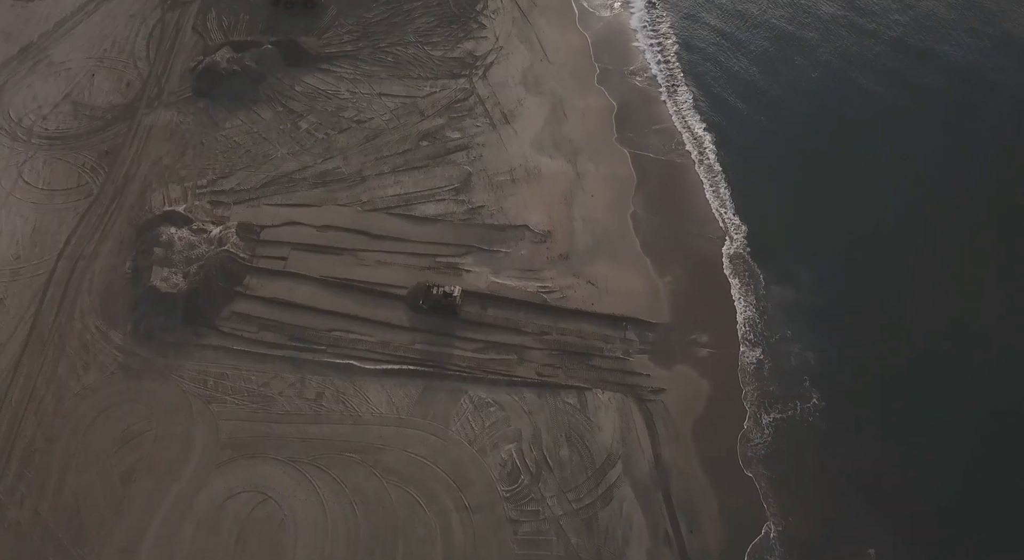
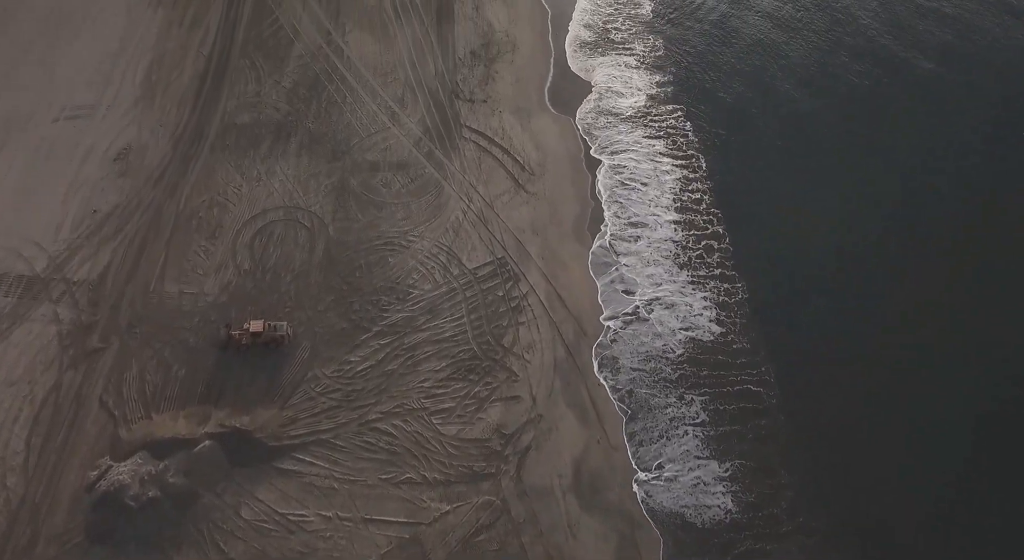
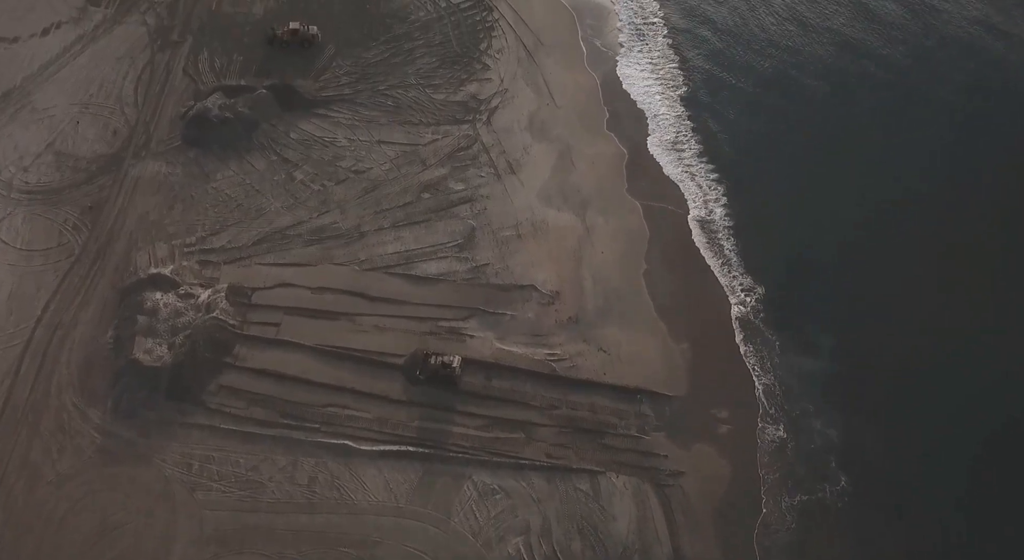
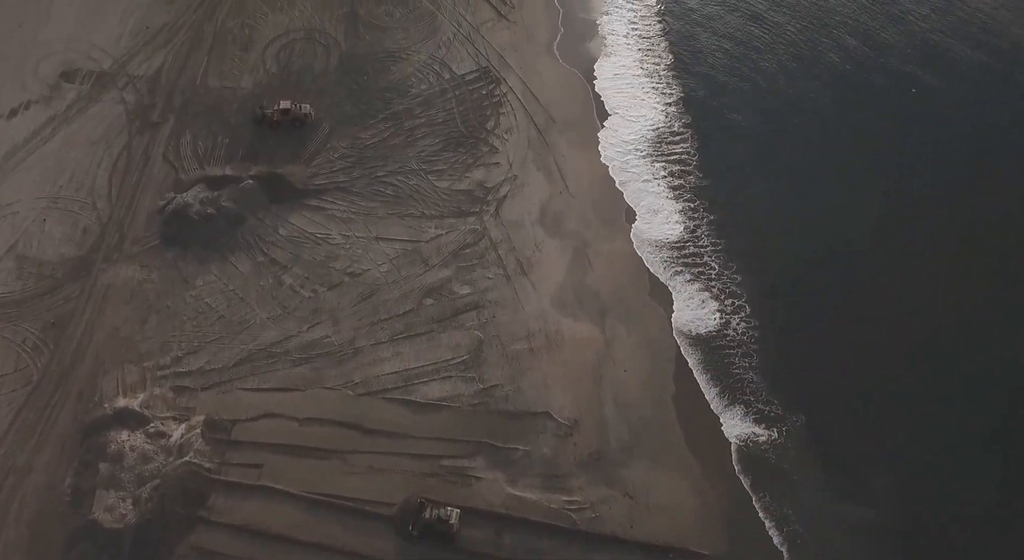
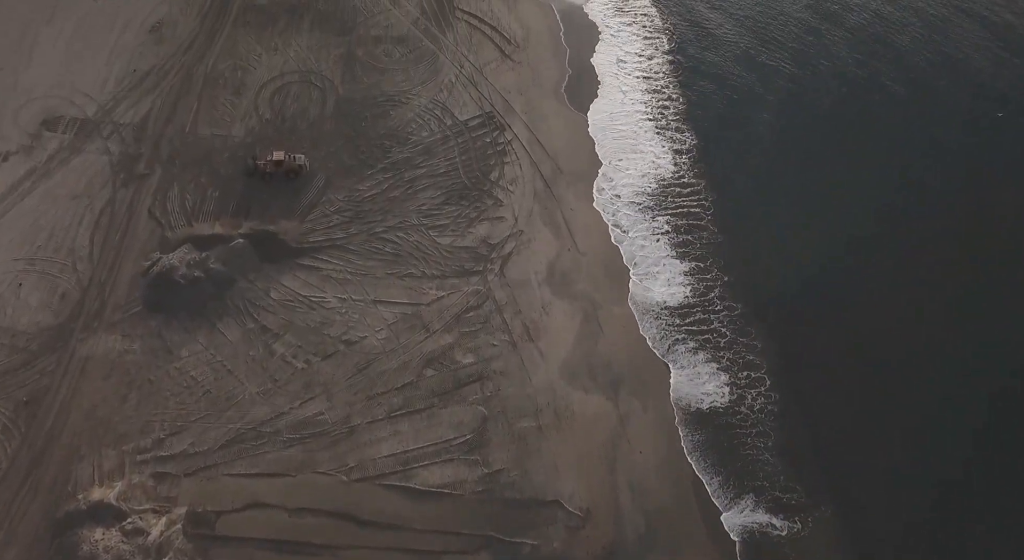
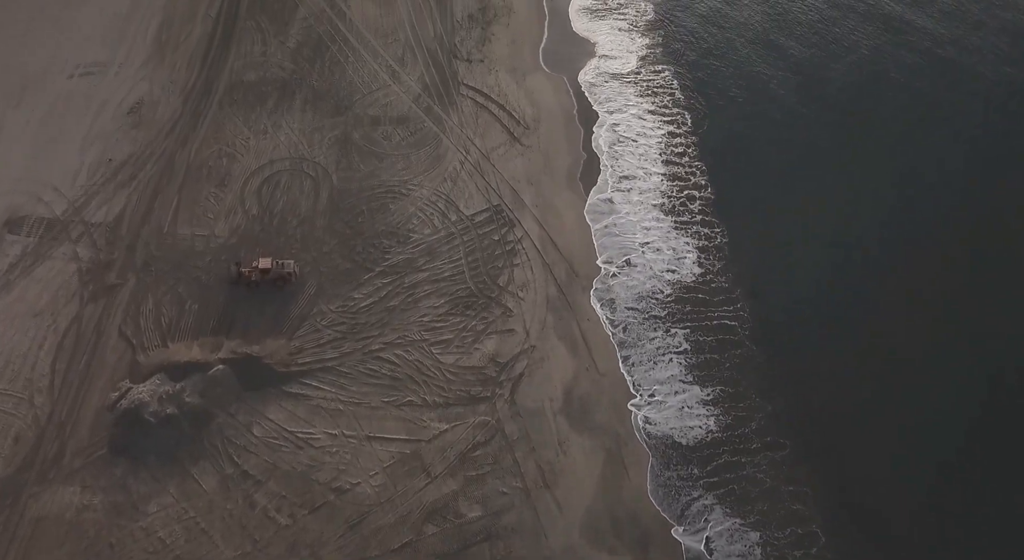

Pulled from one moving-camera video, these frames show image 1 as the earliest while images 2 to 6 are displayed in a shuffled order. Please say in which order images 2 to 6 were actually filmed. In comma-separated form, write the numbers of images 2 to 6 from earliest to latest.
3, 4, 5, 6, 2
